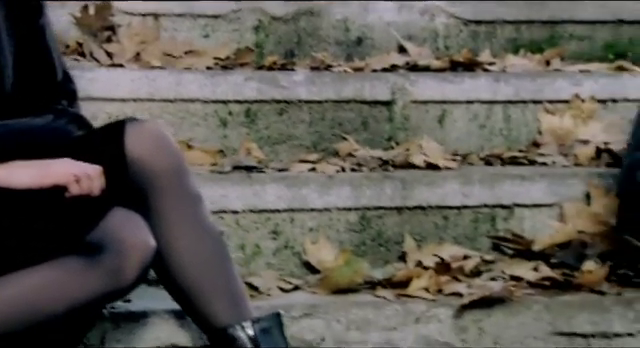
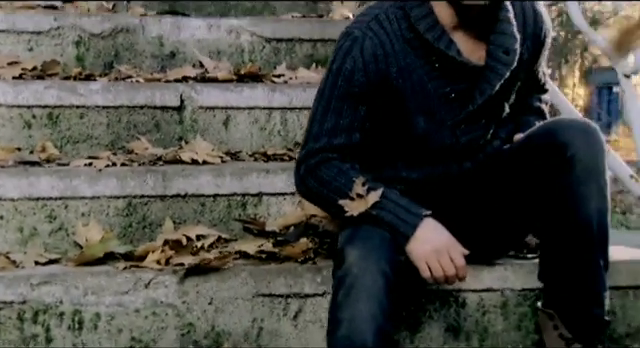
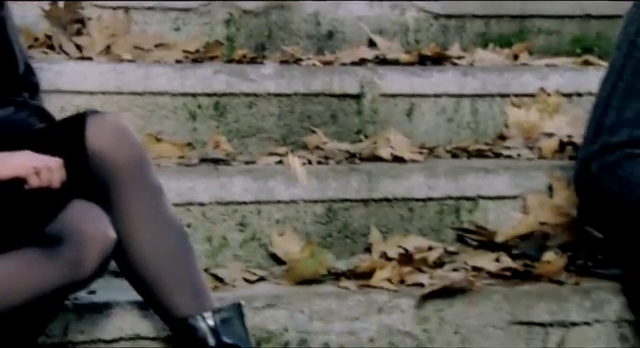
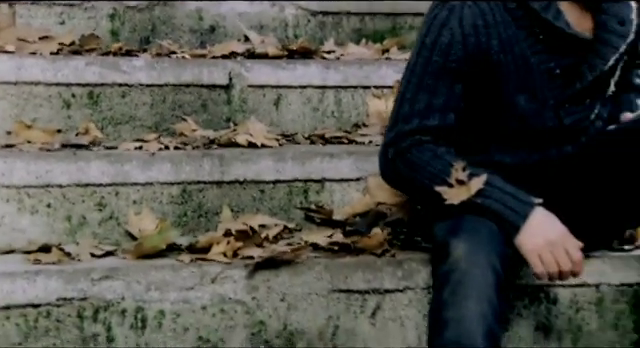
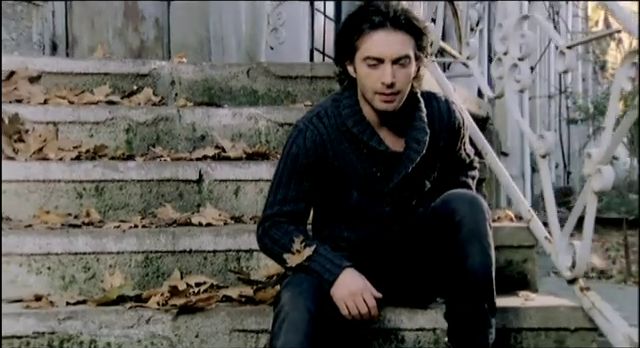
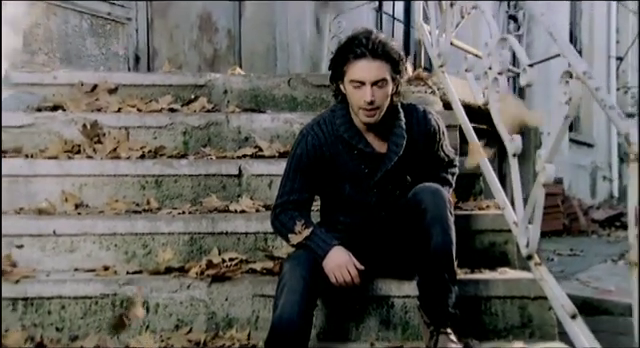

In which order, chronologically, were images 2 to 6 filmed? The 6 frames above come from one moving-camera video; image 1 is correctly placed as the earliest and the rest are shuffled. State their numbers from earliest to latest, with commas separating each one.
3, 4, 2, 5, 6
